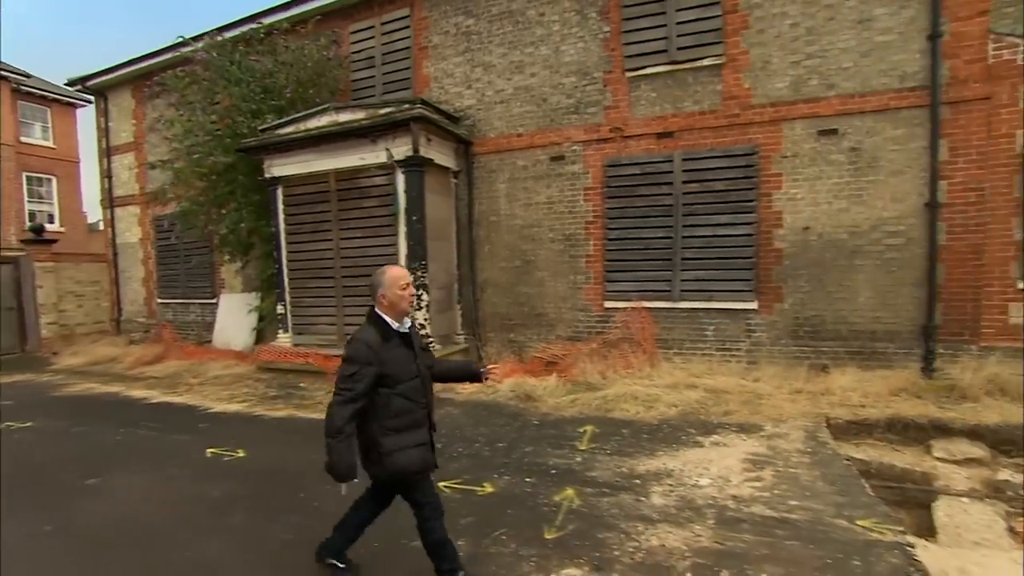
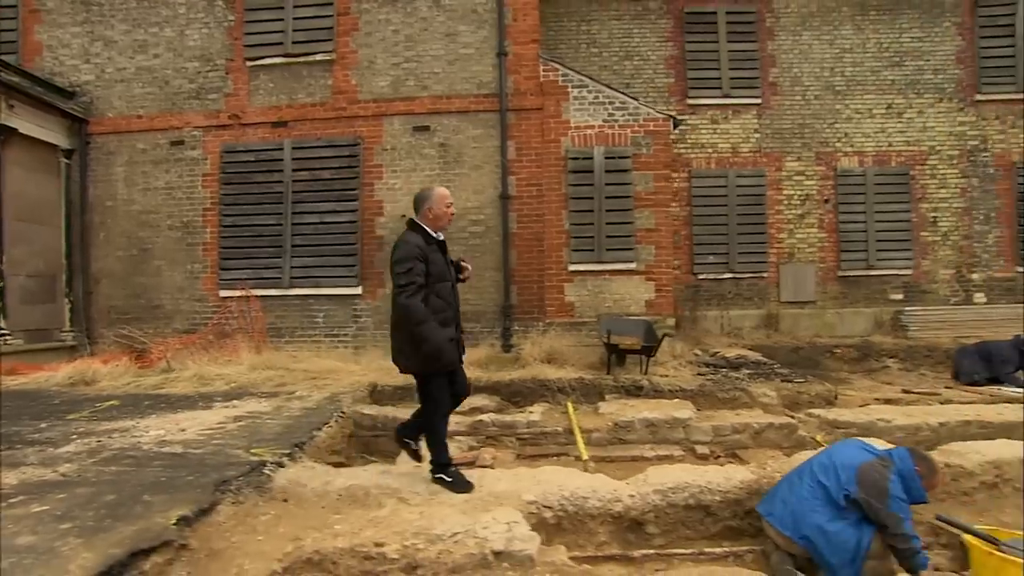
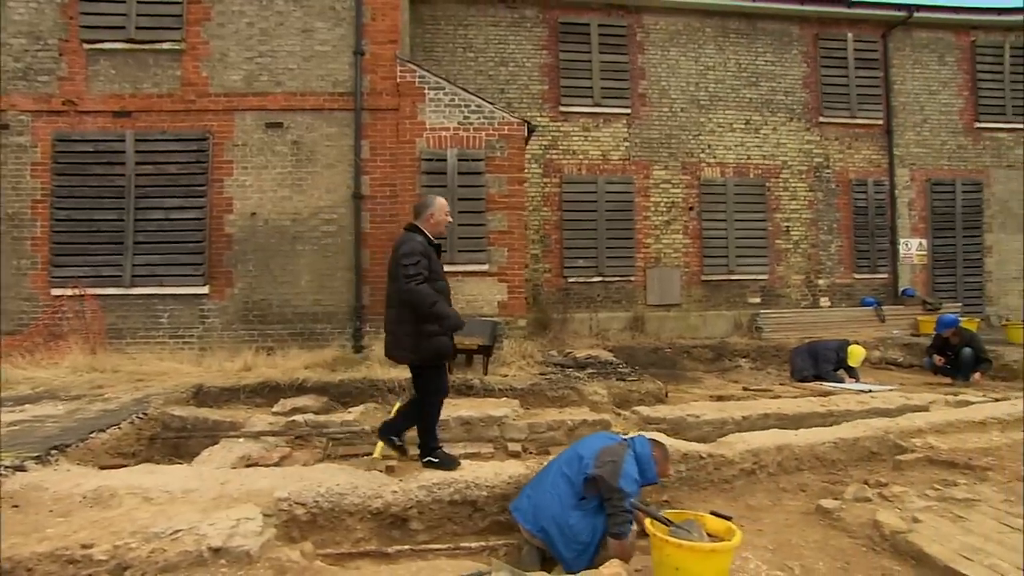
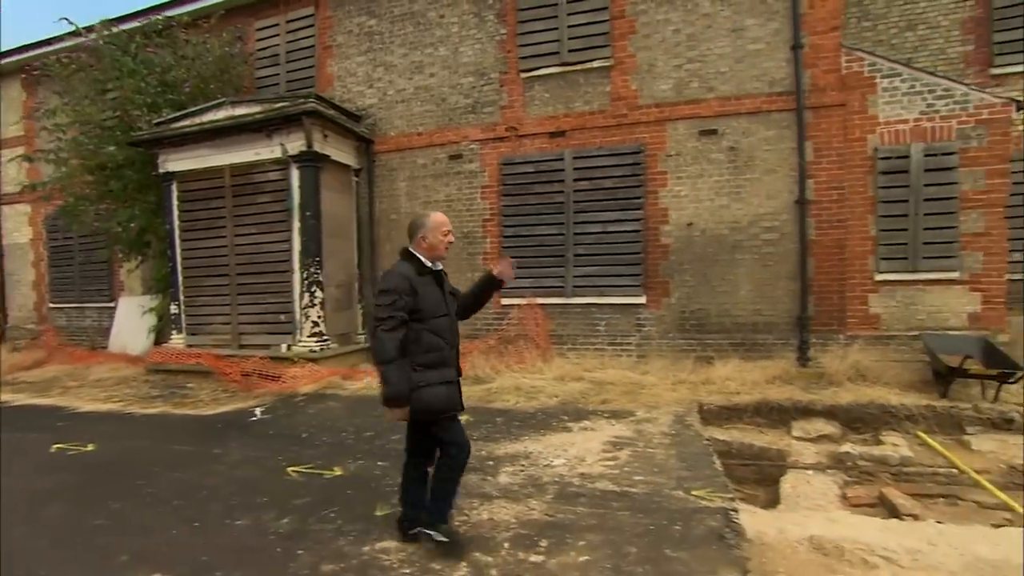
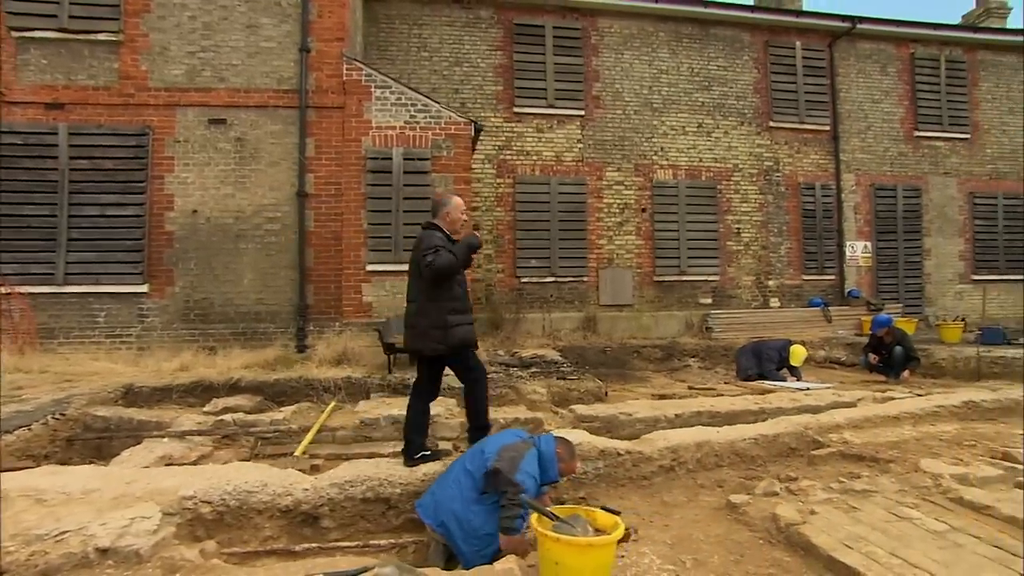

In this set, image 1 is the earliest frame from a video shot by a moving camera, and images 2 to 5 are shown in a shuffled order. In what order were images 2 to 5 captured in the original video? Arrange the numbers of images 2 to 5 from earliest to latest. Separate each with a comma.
4, 2, 3, 5
